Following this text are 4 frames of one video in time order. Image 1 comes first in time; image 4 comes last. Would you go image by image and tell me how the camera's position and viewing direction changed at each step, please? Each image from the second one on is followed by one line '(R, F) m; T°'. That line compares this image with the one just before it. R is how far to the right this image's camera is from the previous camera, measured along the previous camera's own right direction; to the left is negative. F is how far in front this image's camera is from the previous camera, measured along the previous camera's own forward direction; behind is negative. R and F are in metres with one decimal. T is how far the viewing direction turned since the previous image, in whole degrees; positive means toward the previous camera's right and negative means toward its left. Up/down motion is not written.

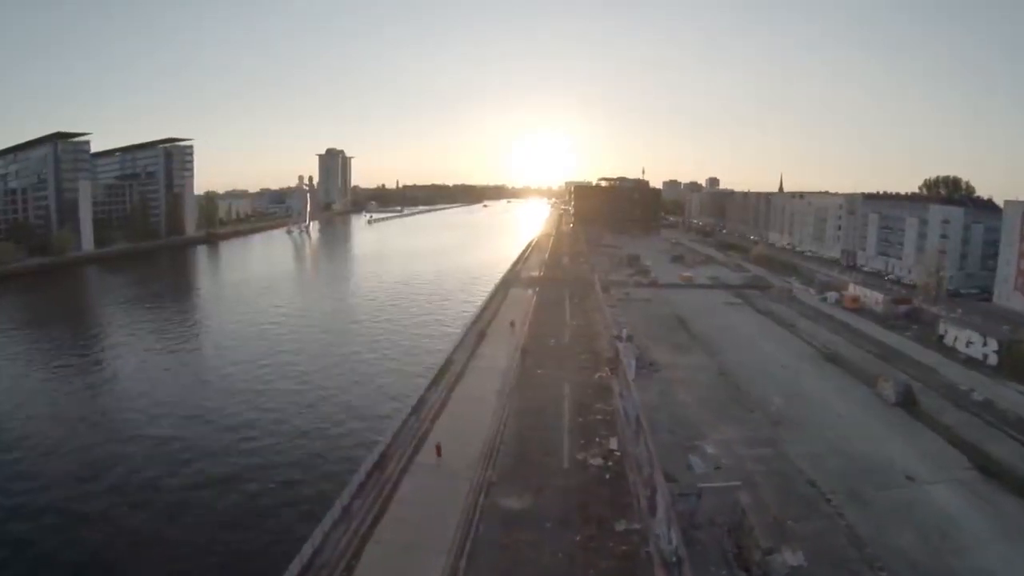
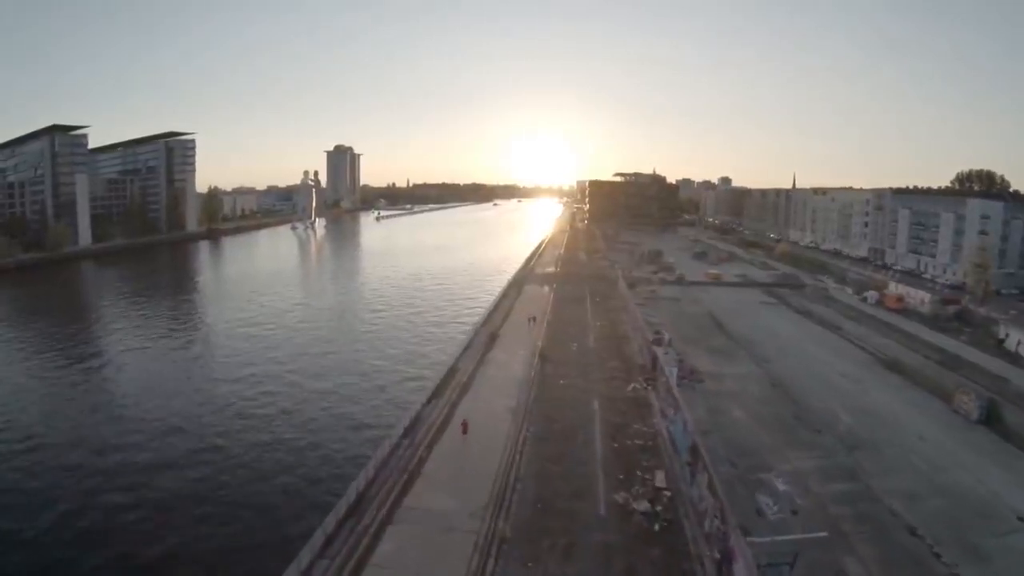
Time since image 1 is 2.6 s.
(-0.1, +1.7) m; -1°
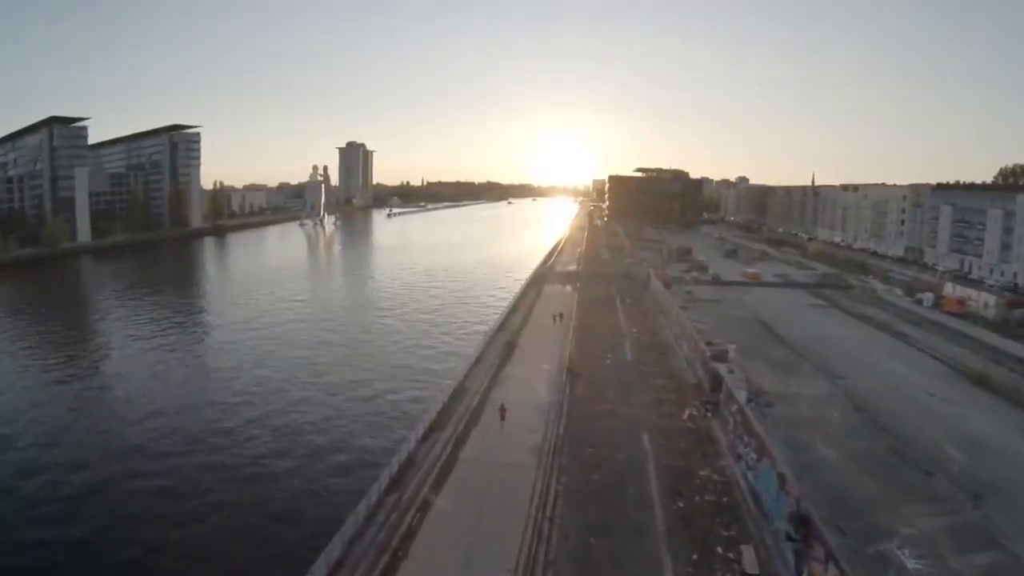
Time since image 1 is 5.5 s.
(-0.1, +1.8) m; -1°
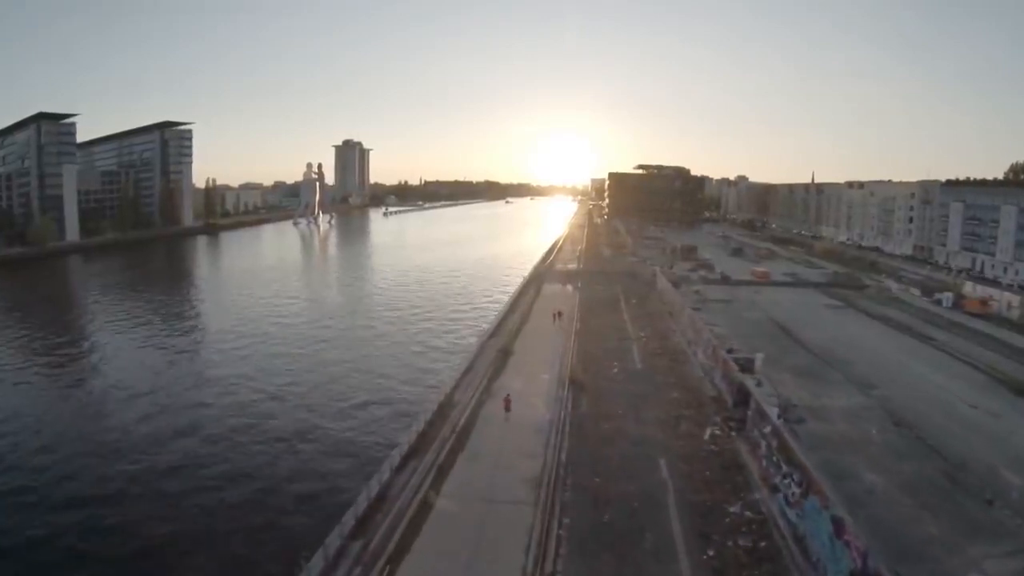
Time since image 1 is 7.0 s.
(0.0, +0.9) m; 0°
